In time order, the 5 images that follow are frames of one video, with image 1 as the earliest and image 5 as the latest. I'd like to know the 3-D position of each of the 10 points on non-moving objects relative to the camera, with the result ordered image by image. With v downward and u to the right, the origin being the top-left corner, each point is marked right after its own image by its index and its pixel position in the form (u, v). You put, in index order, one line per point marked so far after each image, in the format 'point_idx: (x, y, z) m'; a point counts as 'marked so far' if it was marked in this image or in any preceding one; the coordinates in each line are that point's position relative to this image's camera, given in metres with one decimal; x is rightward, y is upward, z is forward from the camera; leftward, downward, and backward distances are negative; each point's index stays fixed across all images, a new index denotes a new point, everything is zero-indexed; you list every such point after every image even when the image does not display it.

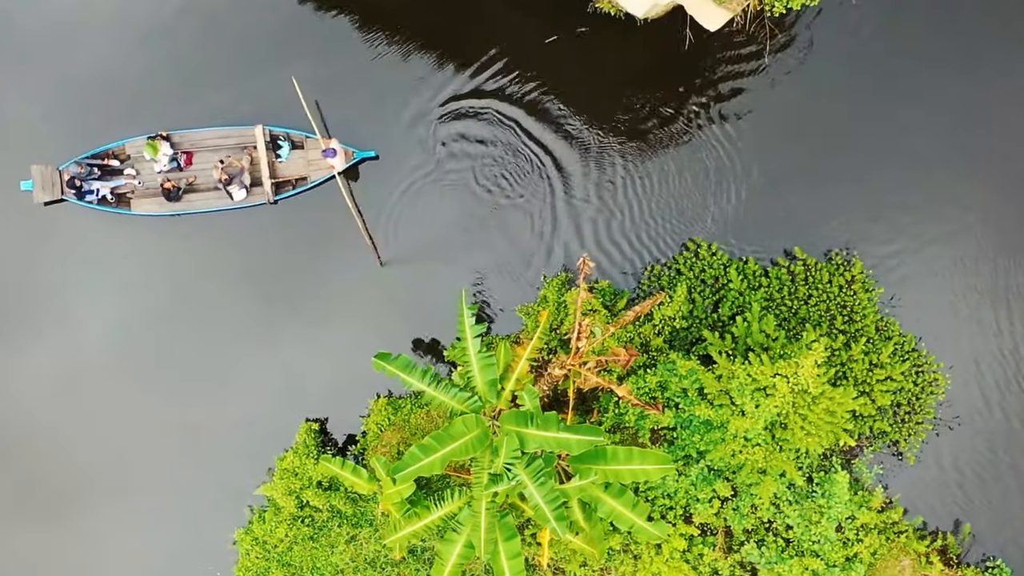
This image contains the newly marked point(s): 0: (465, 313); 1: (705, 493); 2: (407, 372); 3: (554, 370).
0: (-0.6, -0.3, +7.7) m
1: (+2.5, -2.7, +8.4) m
2: (-1.3, -1.0, +7.7) m
3: (+0.5, -1.0, +8.2) m
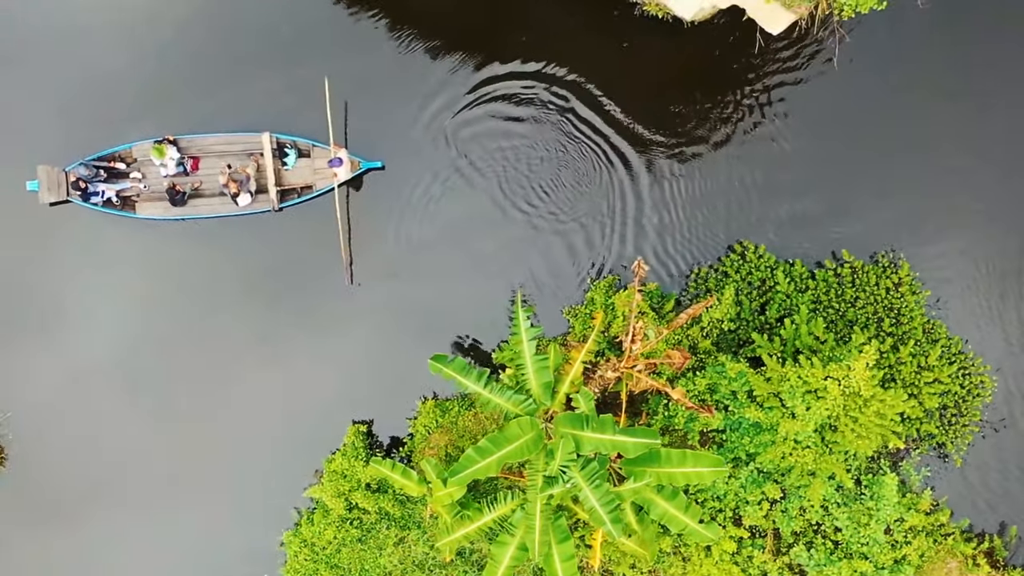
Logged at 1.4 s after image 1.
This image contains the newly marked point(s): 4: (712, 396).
0: (+0.1, -0.3, +7.7) m
1: (+3.2, -2.7, +8.4) m
2: (-0.6, -1.1, +7.7) m
3: (+1.2, -1.1, +8.2) m
4: (+2.7, -1.4, +8.6) m
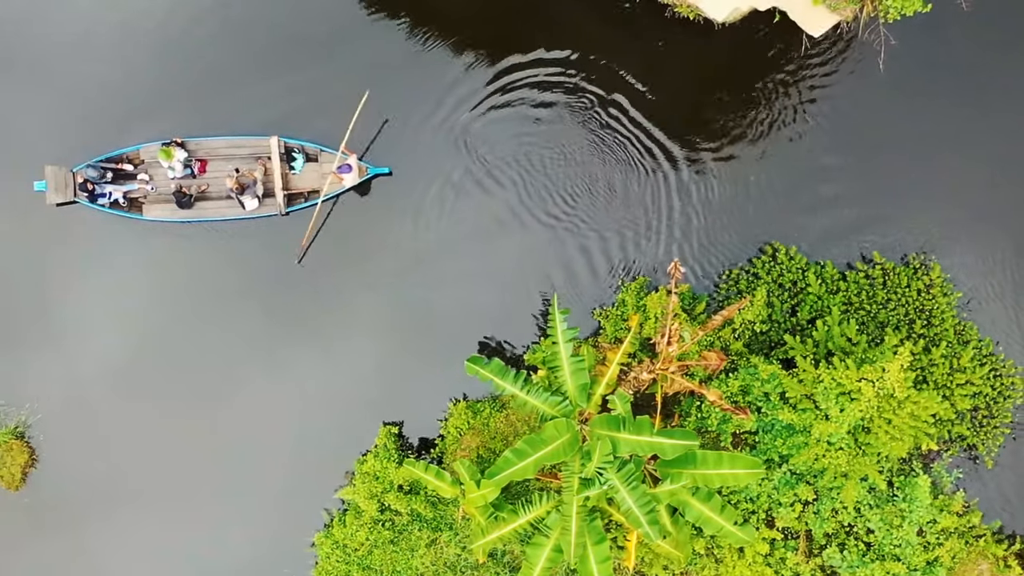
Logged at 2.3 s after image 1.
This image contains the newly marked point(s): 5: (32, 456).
0: (+0.5, -0.4, +7.7) m
1: (+3.6, -2.8, +8.4) m
2: (-0.2, -1.1, +7.7) m
3: (+1.6, -1.1, +8.2) m
4: (+3.1, -1.5, +8.6) m
5: (-8.5, -3.0, +11.5) m
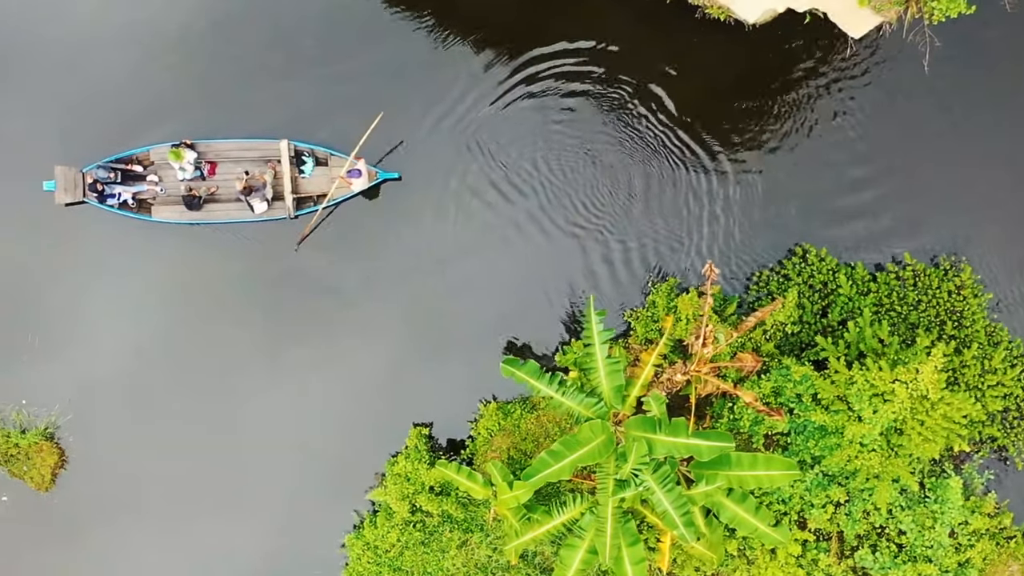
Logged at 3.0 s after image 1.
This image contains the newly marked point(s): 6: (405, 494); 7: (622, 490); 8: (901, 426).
0: (+1.0, -0.4, +7.7) m
1: (+4.1, -2.8, +8.4) m
2: (+0.3, -1.1, +7.7) m
3: (+2.1, -1.1, +8.2) m
4: (+3.5, -1.5, +8.6) m
5: (-8.1, -3.0, +11.5) m
6: (-1.5, -2.8, +8.7) m
7: (+1.3, -2.4, +7.6) m
8: (+5.0, -1.8, +8.2) m
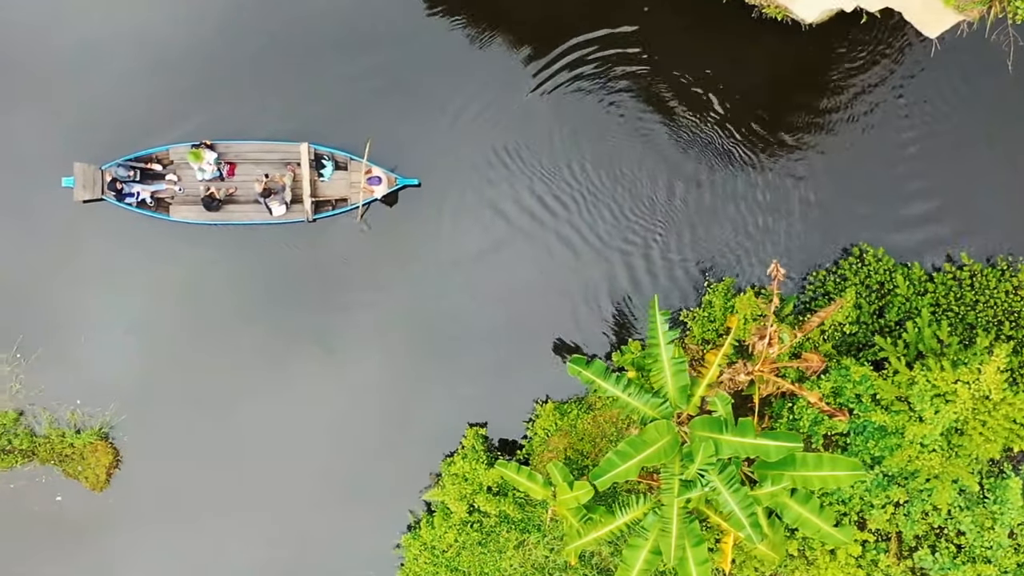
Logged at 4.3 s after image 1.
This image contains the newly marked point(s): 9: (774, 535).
0: (+1.7, -0.4, +7.7) m
1: (+4.8, -2.8, +8.4) m
2: (+1.0, -1.1, +7.7) m
3: (+2.8, -1.1, +8.2) m
4: (+4.3, -1.5, +8.6) m
5: (-7.3, -3.0, +11.5) m
6: (-0.7, -2.8, +8.7) m
7: (+2.1, -2.4, +7.6) m
8: (+5.8, -1.8, +8.2) m
9: (+3.3, -3.1, +8.1) m
